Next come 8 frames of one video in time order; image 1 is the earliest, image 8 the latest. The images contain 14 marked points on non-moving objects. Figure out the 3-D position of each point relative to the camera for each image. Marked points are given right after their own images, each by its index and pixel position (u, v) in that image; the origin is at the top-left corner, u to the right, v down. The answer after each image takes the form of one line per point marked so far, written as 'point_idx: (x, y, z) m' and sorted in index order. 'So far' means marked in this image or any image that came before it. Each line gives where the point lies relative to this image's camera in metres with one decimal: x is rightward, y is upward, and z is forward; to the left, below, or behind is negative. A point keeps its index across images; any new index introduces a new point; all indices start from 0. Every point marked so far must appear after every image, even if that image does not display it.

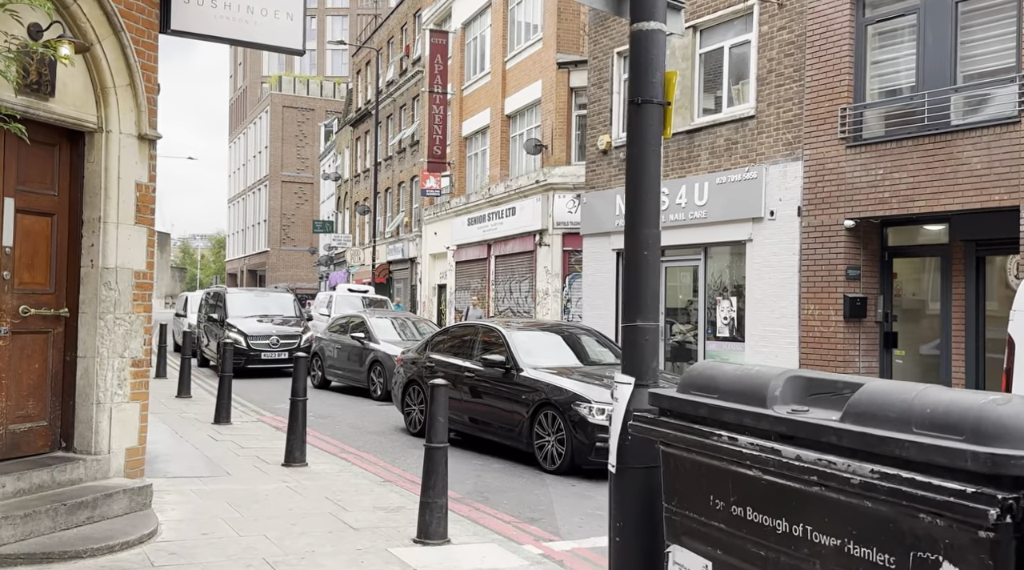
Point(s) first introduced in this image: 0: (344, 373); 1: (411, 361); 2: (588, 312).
0: (-3.0, -1.6, +15.4) m
1: (-1.3, -1.0, +11.2) m
2: (+1.4, -0.5, +16.3) m
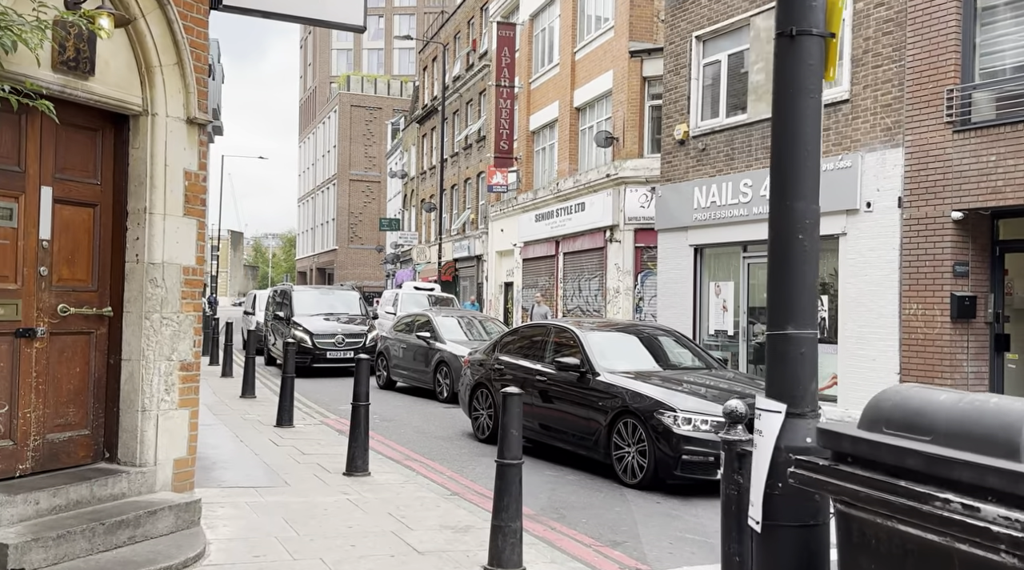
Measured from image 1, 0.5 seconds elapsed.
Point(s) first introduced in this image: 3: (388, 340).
0: (-1.8, -1.5, +14.9) m
1: (-0.4, -1.0, +10.6) m
2: (+2.7, -0.5, +15.5) m
3: (-2.3, -1.0, +16.0) m
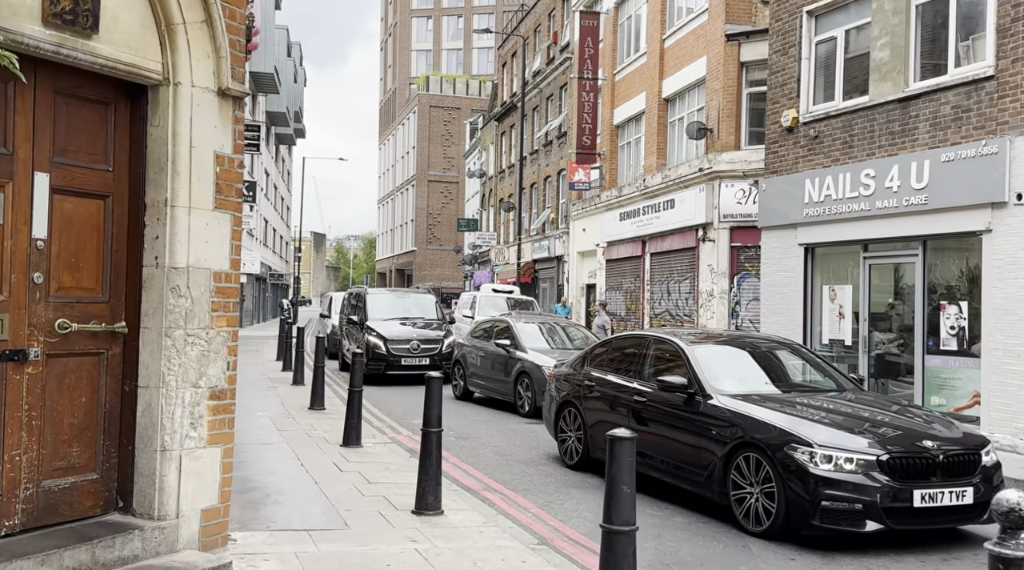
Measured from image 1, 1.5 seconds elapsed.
0: (-0.4, -1.6, +13.8) m
1: (+0.6, -1.0, +9.4) m
2: (+4.2, -0.5, +14.0) m
3: (-0.8, -1.1, +14.9) m
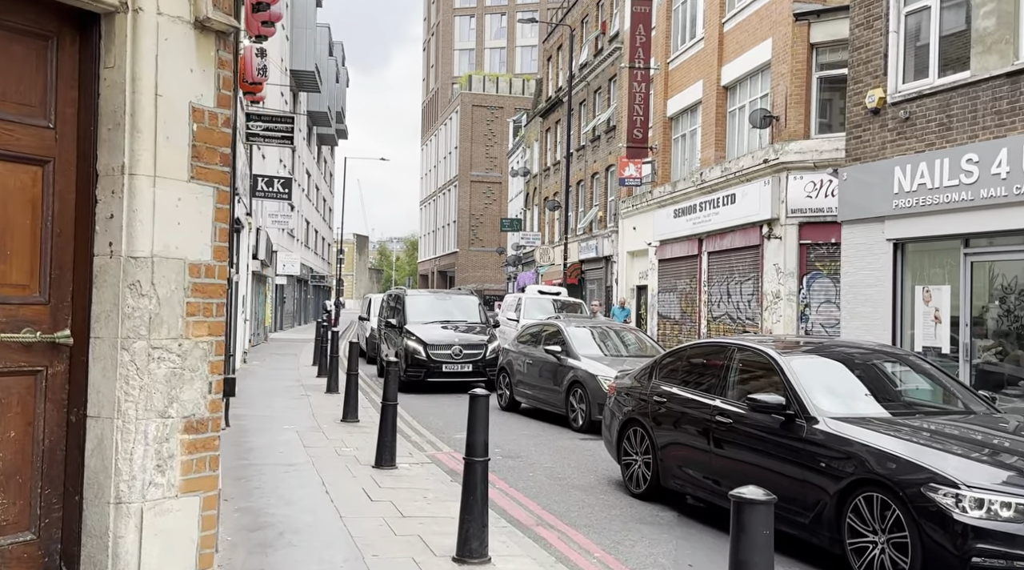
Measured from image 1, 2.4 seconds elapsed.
0: (+0.3, -1.6, +12.6) m
1: (+1.1, -1.0, +8.1) m
2: (+4.9, -0.5, +12.6) m
3: (0.0, -1.1, +13.7) m
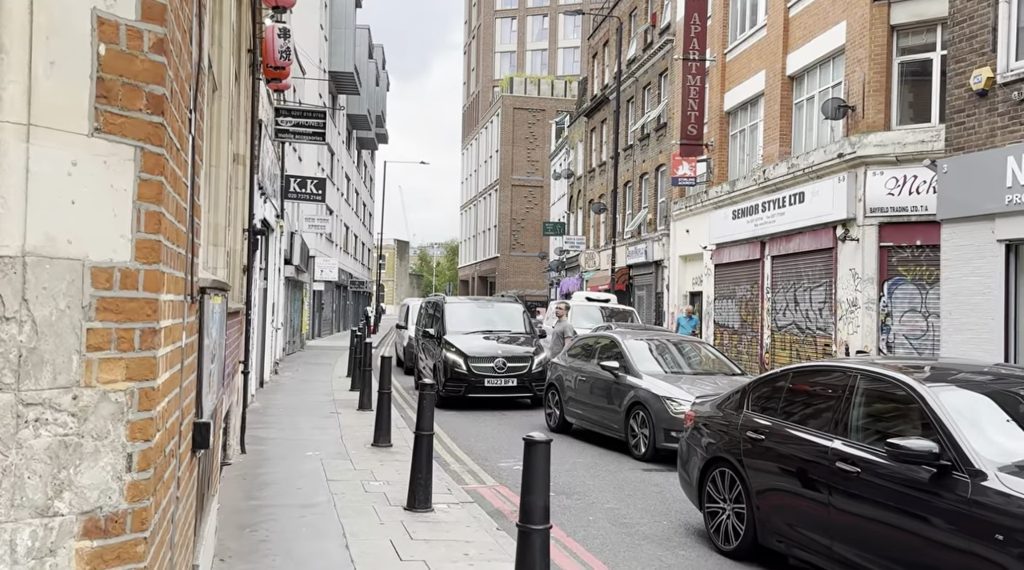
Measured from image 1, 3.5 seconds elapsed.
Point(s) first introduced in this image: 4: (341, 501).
0: (+1.0, -1.7, +11.2) m
1: (+1.5, -1.1, +6.7) m
2: (+5.6, -0.6, +11.0) m
3: (+0.7, -1.2, +12.3) m
4: (-1.4, -1.8, +7.2) m
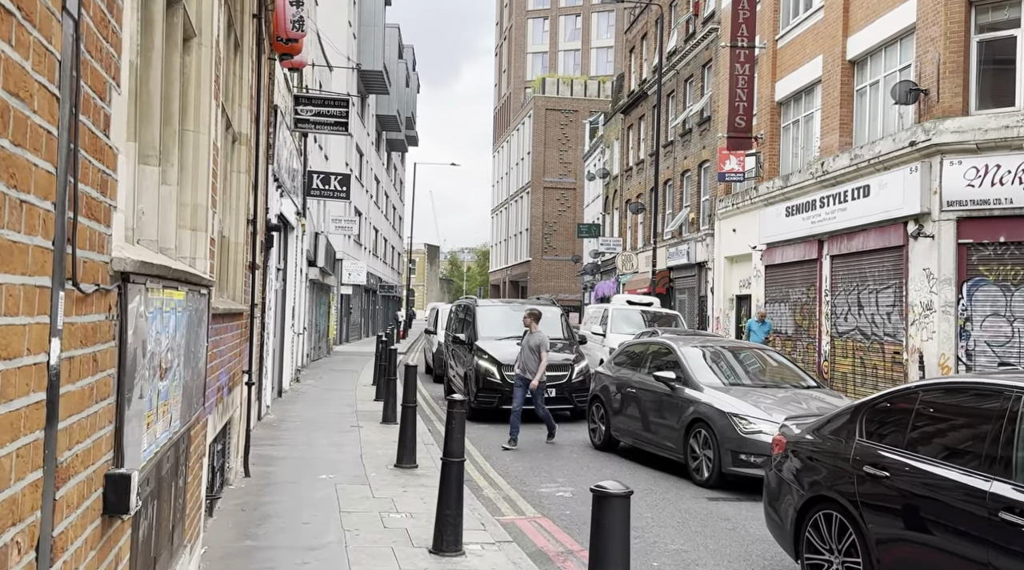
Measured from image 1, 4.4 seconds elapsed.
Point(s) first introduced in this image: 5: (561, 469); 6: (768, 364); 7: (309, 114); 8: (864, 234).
0: (+1.5, -1.7, +9.9) m
1: (+1.9, -1.0, +5.4) m
2: (+6.0, -0.6, +9.6) m
3: (+1.2, -1.2, +11.1) m
4: (-1.1, -1.8, +6.0) m
5: (+0.5, -2.0, +9.3) m
6: (+3.0, -0.9, +10.0) m
7: (-3.4, +2.9, +14.5) m
8: (+6.3, +0.9, +15.5) m
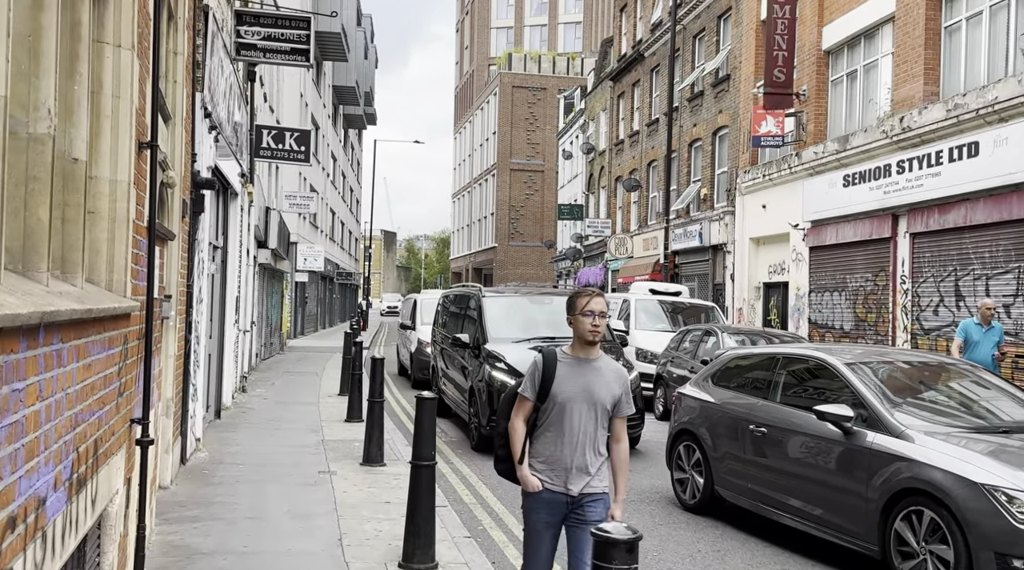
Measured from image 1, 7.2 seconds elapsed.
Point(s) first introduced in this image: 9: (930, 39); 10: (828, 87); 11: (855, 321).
0: (+1.9, -1.5, +6.5) m
1: (+2.6, -1.0, +2.0) m
2: (+6.5, -0.5, +6.4) m
3: (+1.6, -1.0, +7.6) m
4: (-0.4, -1.7, +2.5) m
5: (+1.0, -1.9, +5.9) m
6: (+3.4, -0.8, +6.6) m
7: (-3.2, +3.1, +10.7) m
8: (+6.5, +1.1, +12.3) m
9: (+6.5, +3.9, +13.5) m
10: (+6.1, +3.8, +16.7) m
11: (+6.0, -0.6, +15.1) m
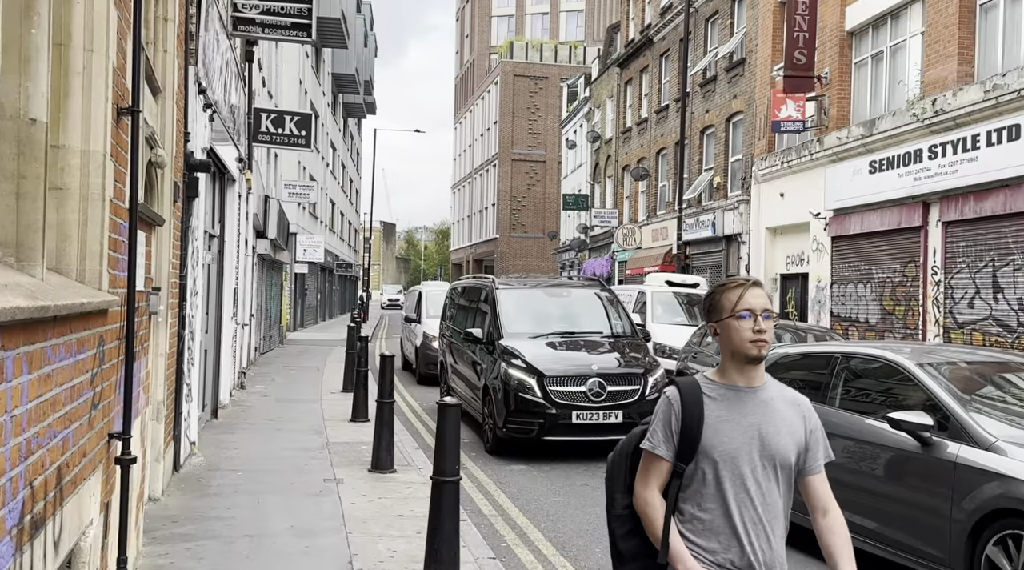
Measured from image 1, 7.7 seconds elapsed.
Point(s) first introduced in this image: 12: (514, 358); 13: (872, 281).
0: (+2.1, -1.5, +5.8) m
1: (+2.8, -0.9, +1.3) m
2: (+6.7, -0.4, +5.7) m
3: (+1.8, -1.0, +7.0) m
4: (-0.2, -1.7, +1.8) m
5: (+1.2, -1.8, +5.2) m
6: (+3.6, -0.7, +5.9) m
7: (-3.0, +3.2, +10.0) m
8: (+6.7, +1.3, +11.6) m
9: (+6.7, +4.0, +12.8) m
10: (+6.3, +4.0, +16.0) m
11: (+6.2, -0.5, +14.5) m
12: (0.0, -0.8, +9.1) m
13: (+6.2, +0.1, +14.8) m
